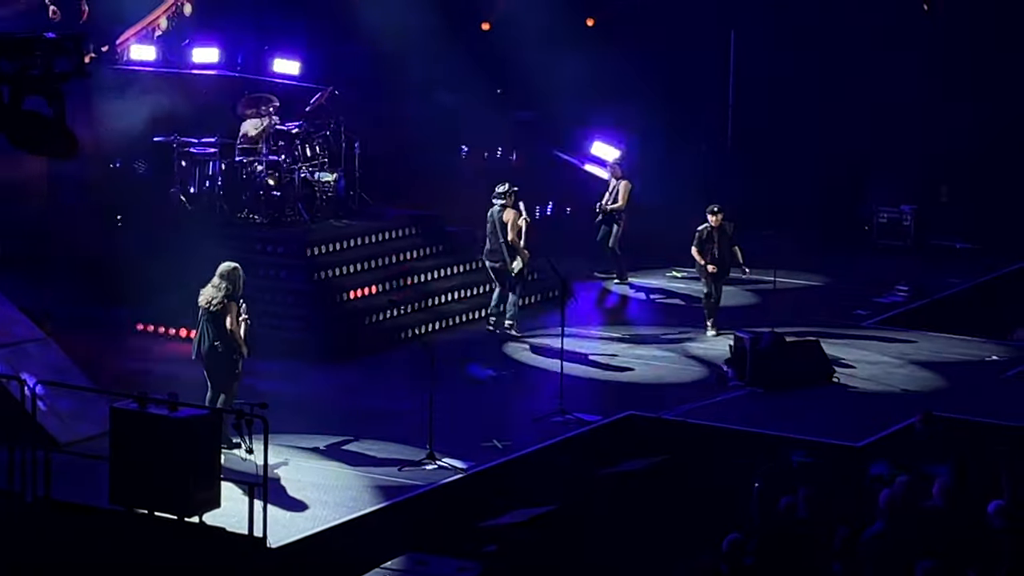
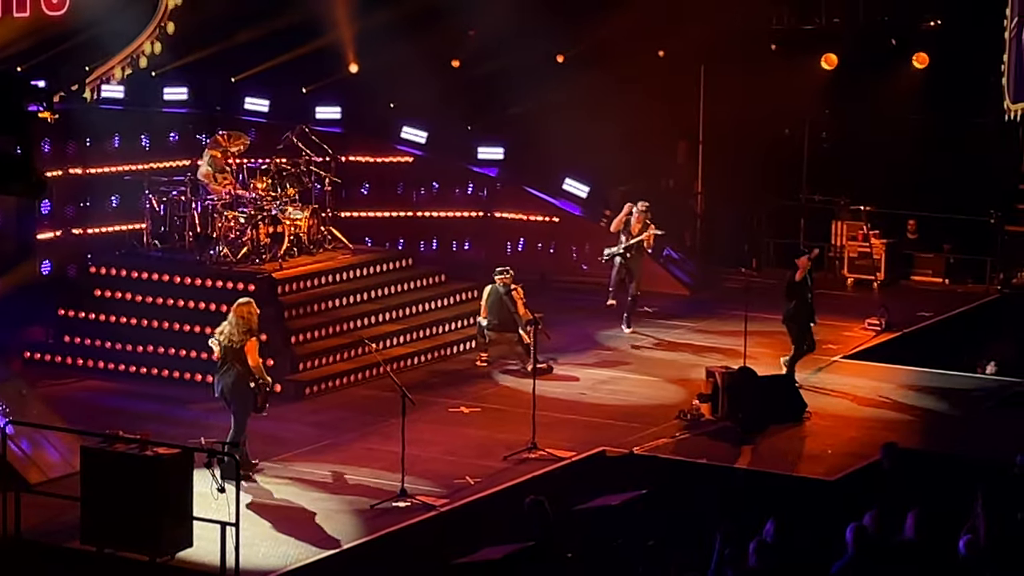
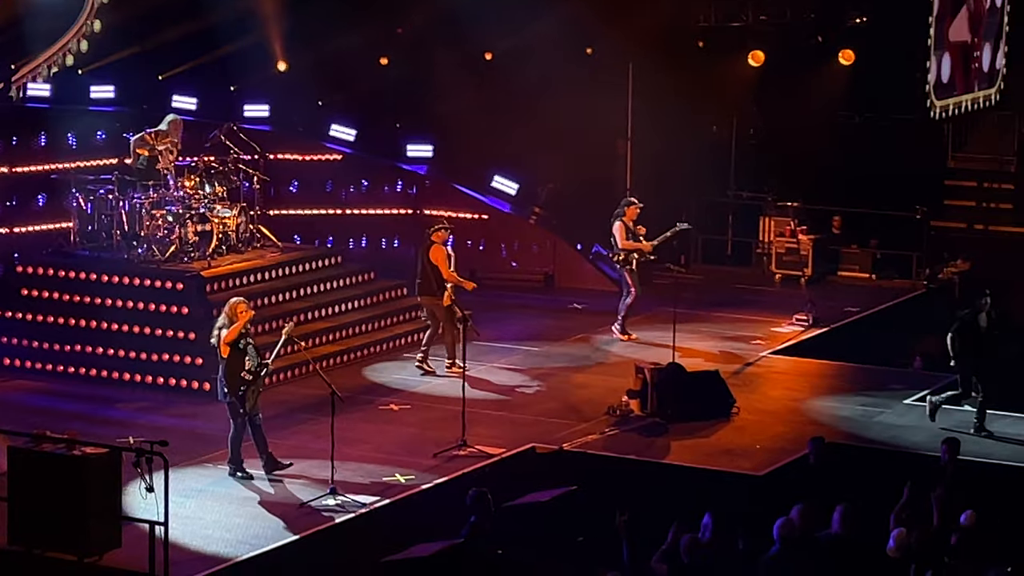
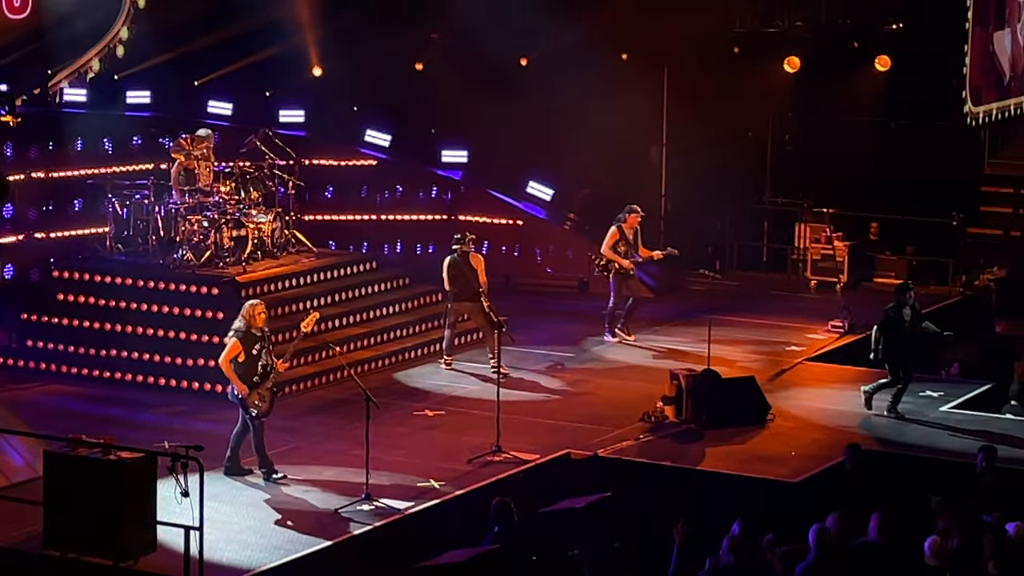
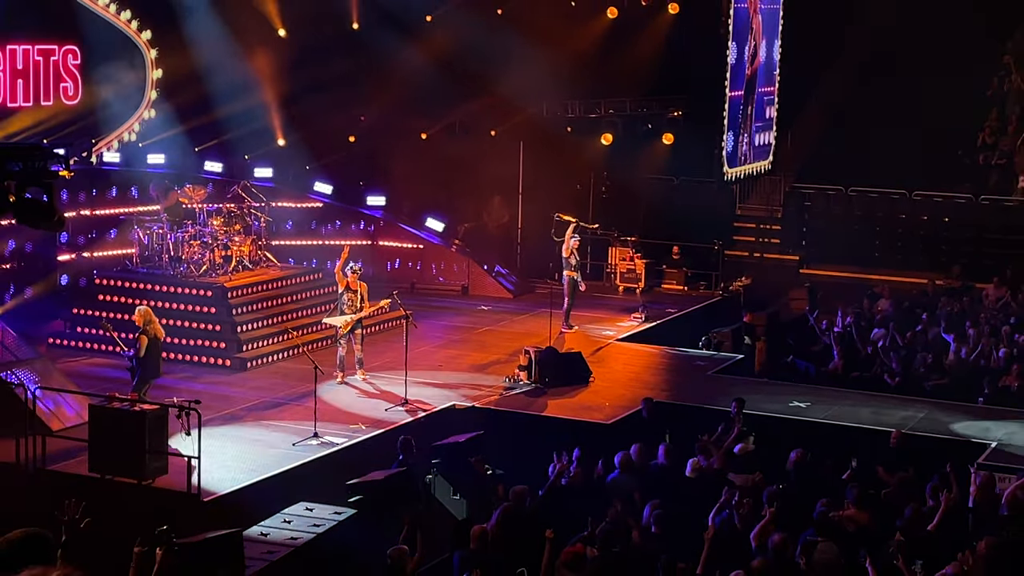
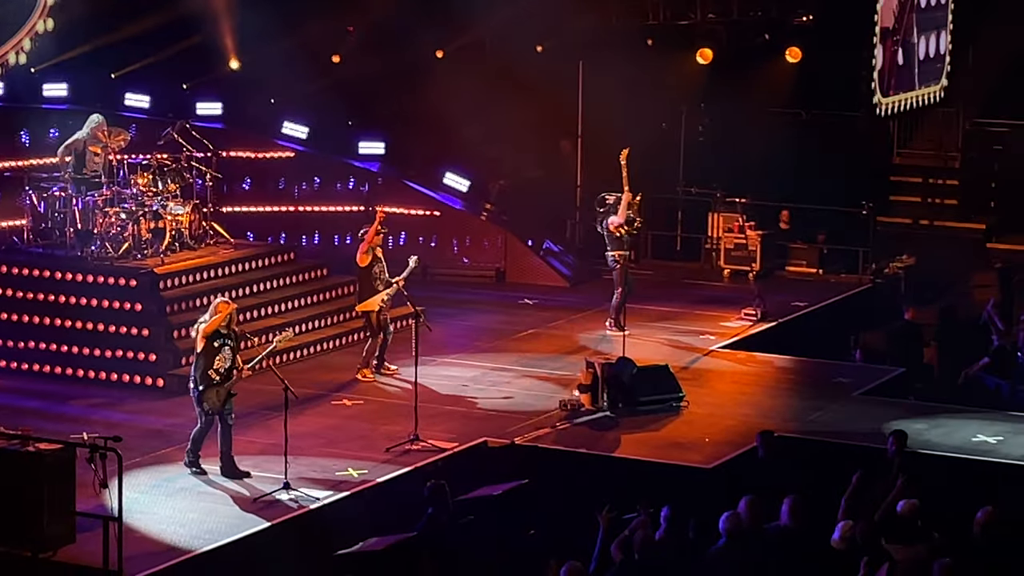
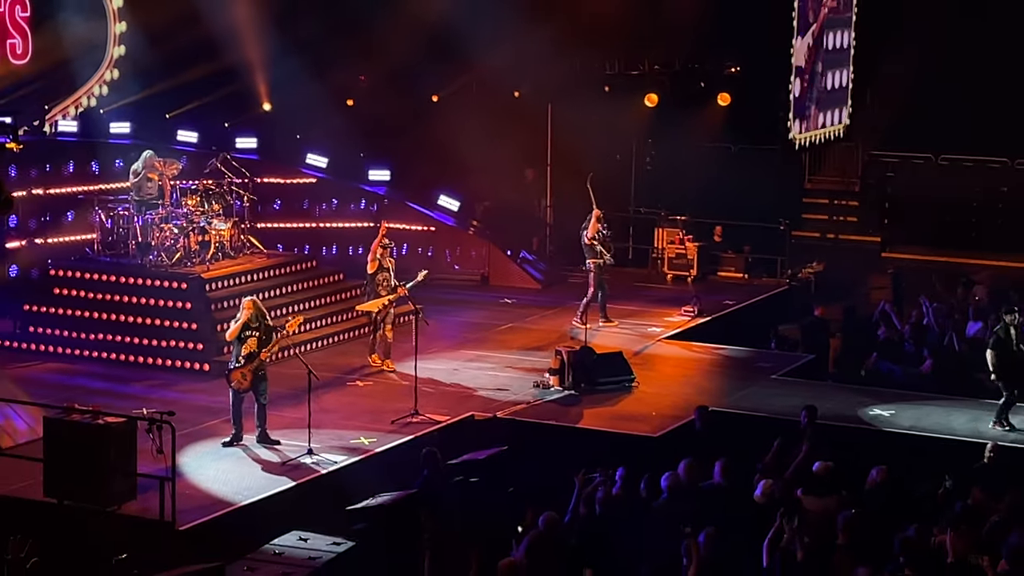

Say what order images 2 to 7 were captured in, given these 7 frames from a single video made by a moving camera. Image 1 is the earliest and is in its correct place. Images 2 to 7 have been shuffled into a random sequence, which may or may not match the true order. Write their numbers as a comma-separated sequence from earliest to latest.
2, 4, 3, 6, 7, 5
